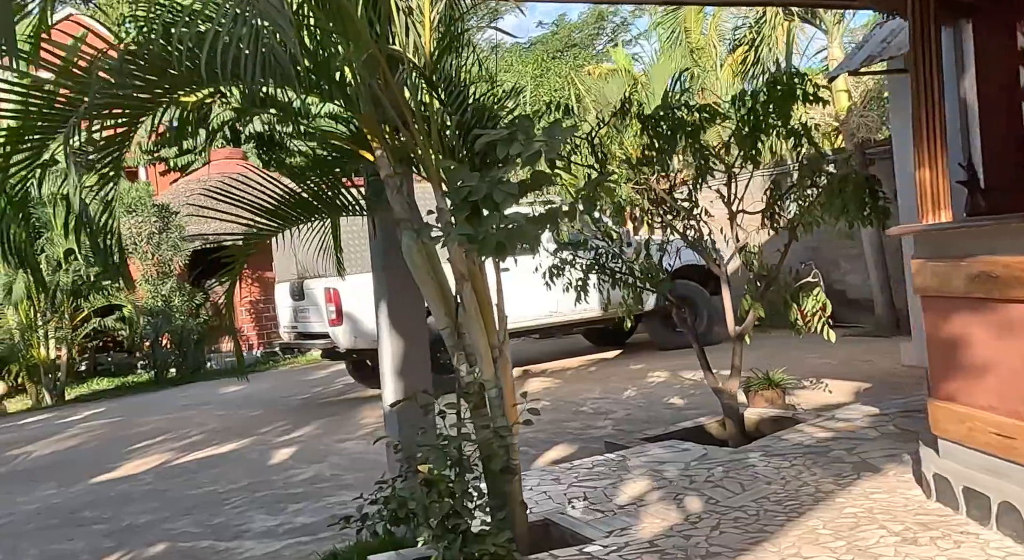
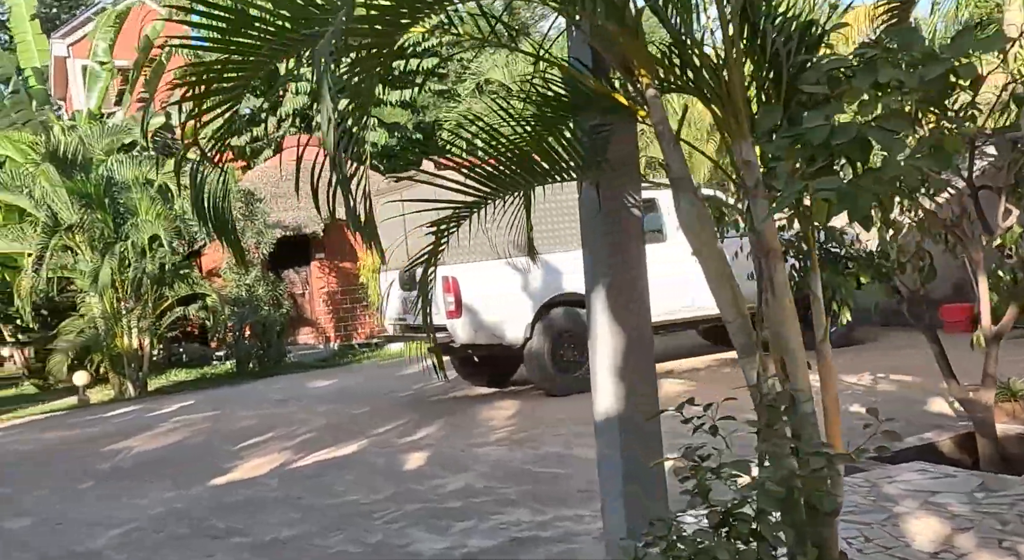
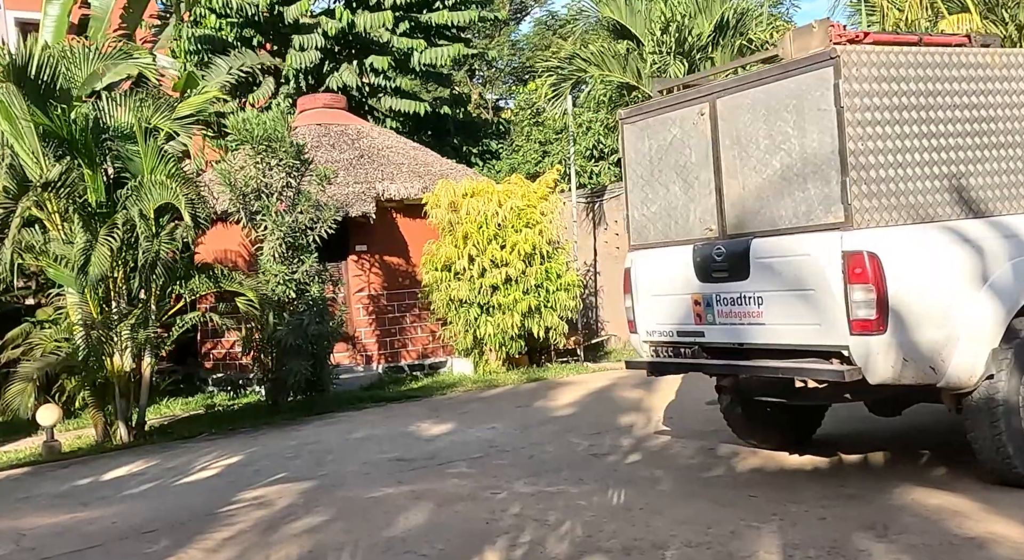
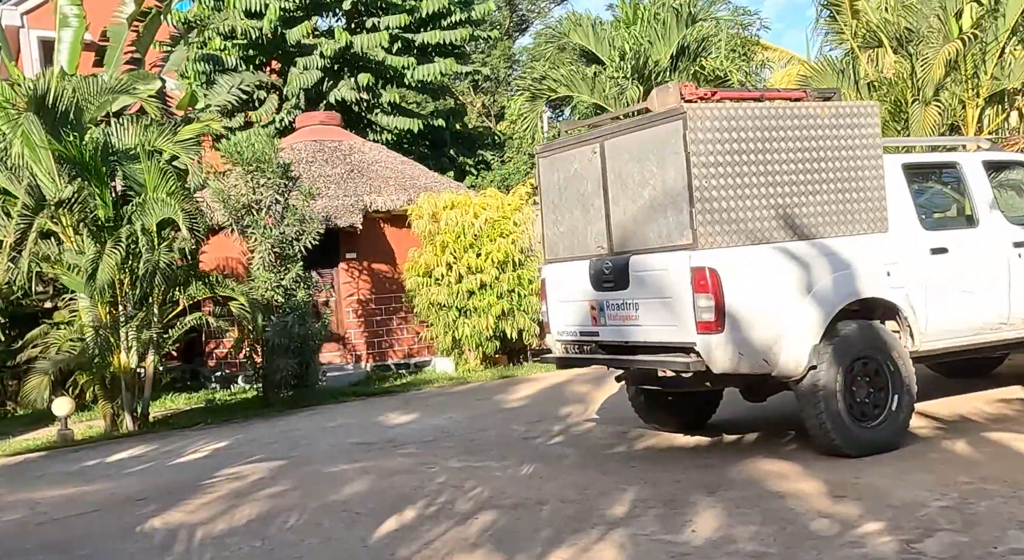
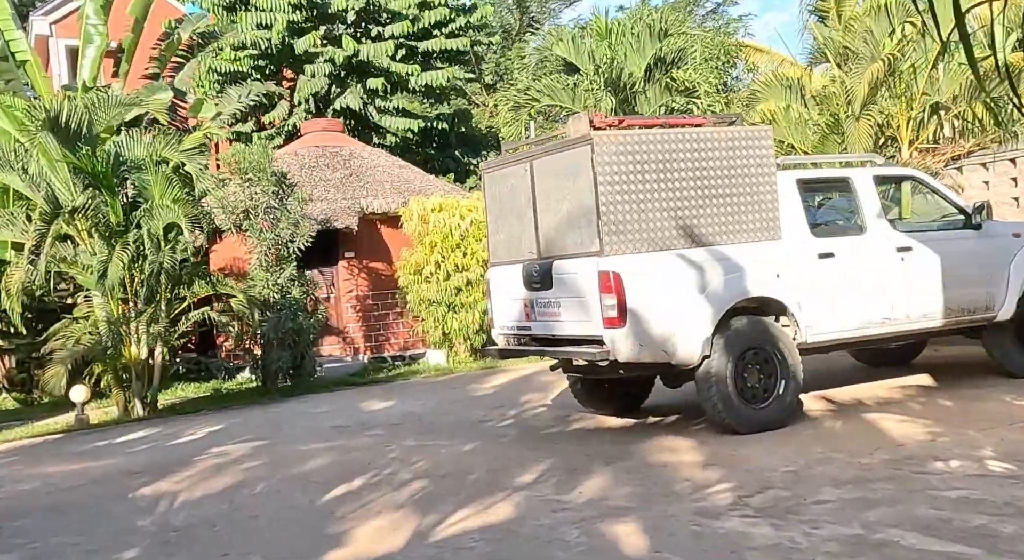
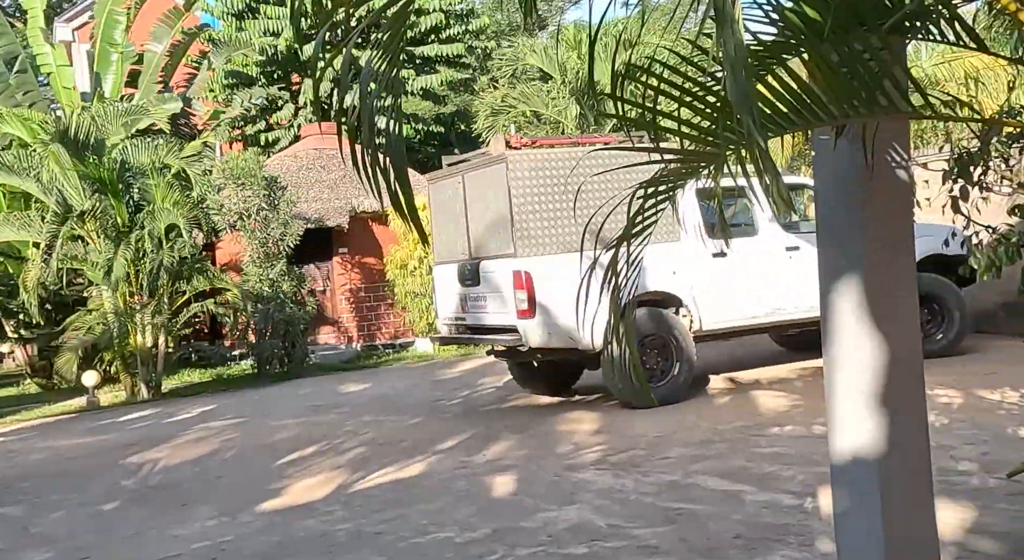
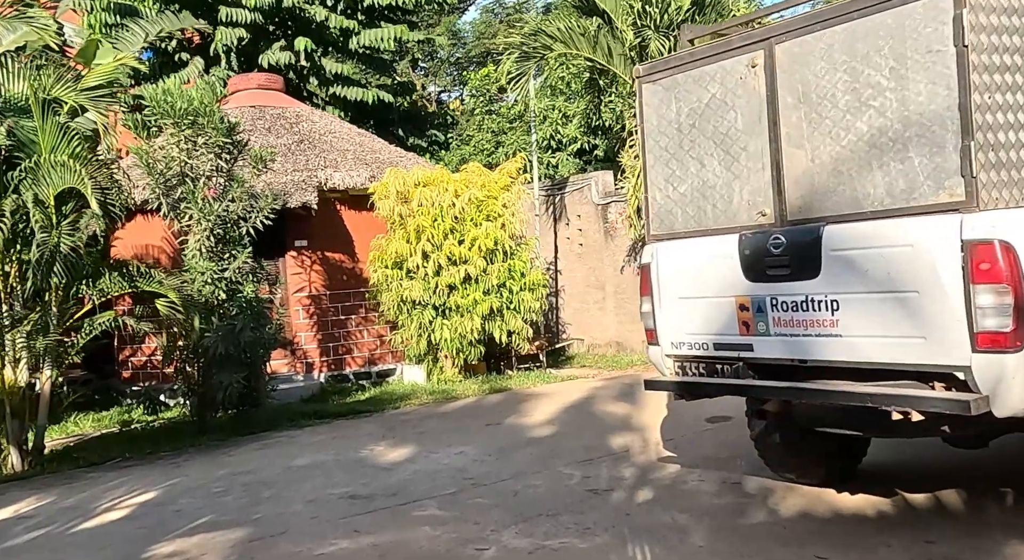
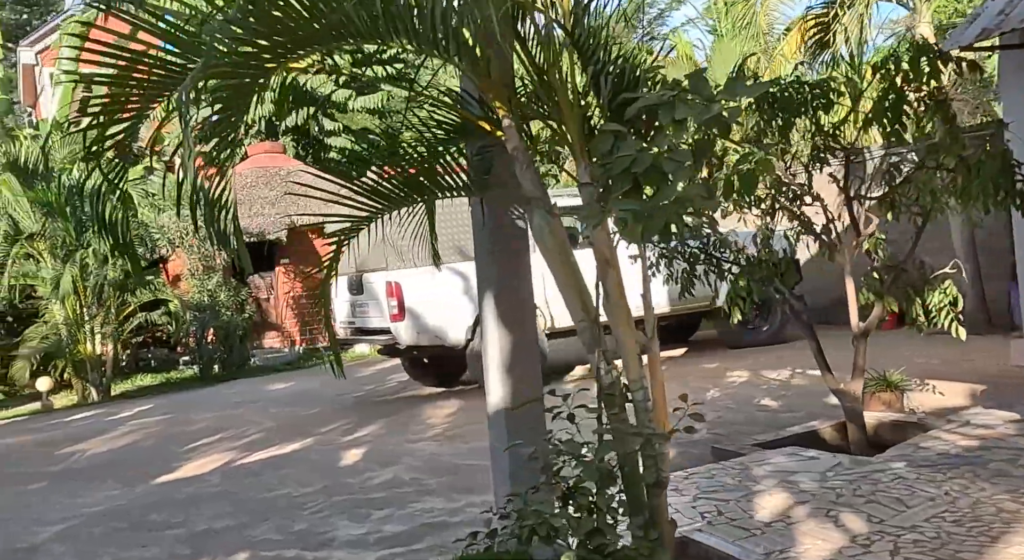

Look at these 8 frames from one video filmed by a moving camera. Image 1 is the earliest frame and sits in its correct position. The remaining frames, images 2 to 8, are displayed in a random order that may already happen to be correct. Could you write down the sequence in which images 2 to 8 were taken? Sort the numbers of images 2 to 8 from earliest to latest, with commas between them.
8, 2, 6, 5, 4, 3, 7
